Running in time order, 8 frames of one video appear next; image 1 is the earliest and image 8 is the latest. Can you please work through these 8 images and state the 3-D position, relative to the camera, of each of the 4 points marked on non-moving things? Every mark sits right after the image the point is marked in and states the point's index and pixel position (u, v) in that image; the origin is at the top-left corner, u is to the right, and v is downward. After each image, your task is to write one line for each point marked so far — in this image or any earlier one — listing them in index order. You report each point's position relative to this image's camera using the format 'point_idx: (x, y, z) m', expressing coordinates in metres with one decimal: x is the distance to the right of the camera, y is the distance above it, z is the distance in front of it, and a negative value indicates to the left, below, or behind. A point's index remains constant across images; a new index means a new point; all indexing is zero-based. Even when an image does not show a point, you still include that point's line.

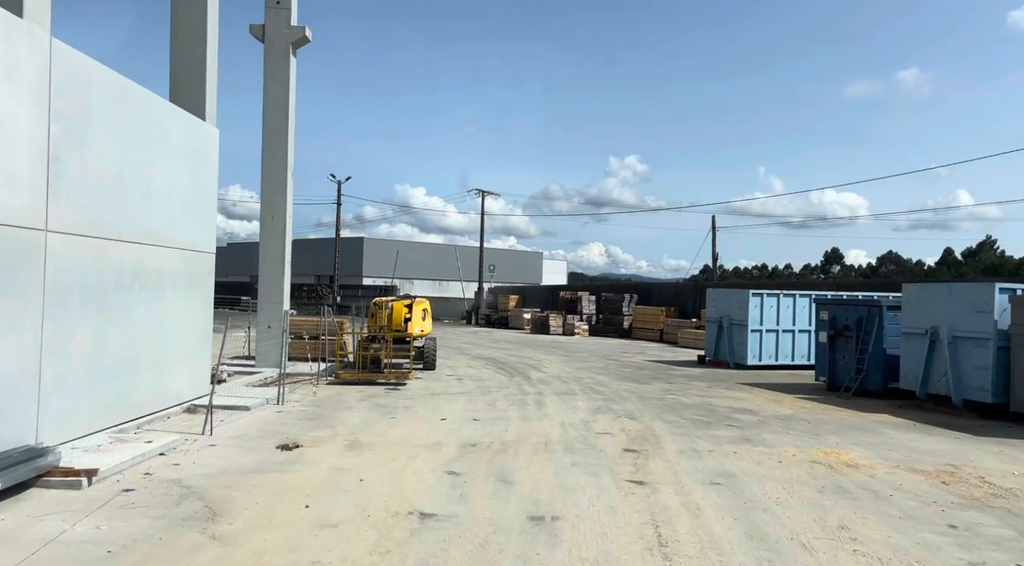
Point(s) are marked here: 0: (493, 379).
0: (-0.4, -2.3, +17.0) m
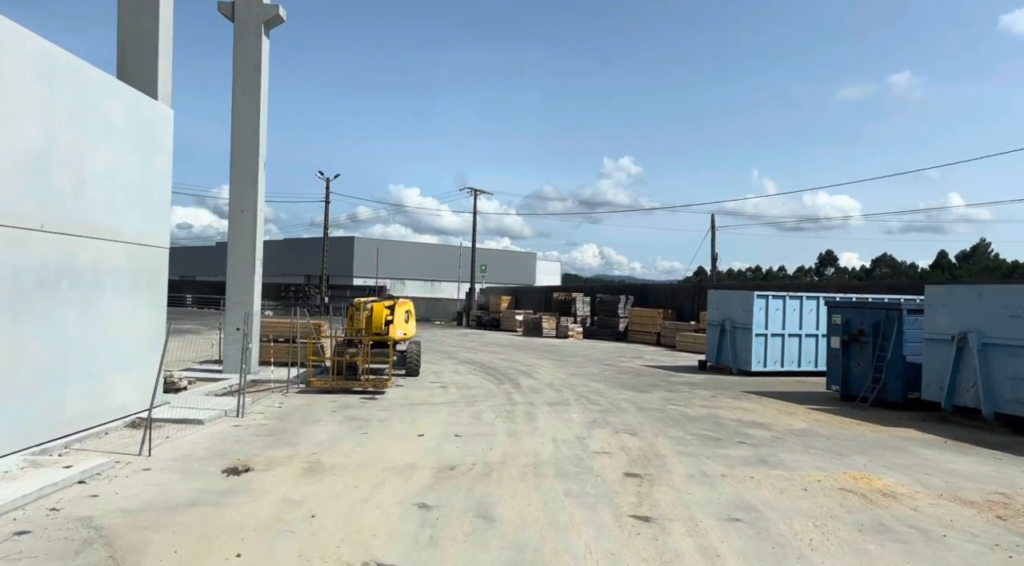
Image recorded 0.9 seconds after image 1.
0: (-0.7, -2.3, +15.8) m
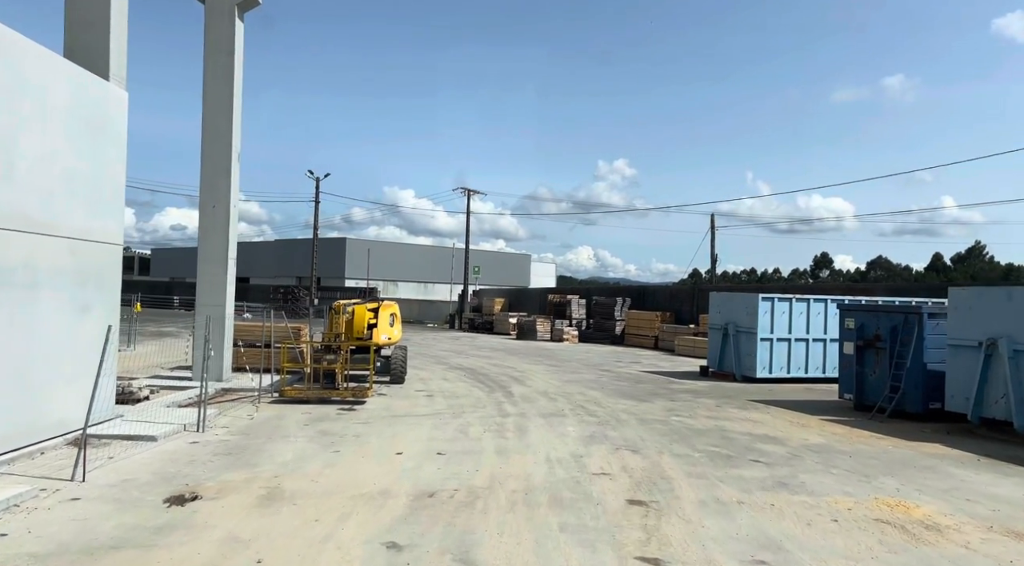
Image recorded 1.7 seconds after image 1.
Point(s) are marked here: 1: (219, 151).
0: (-0.9, -2.3, +14.7) m
1: (-6.1, +2.8, +14.9) m
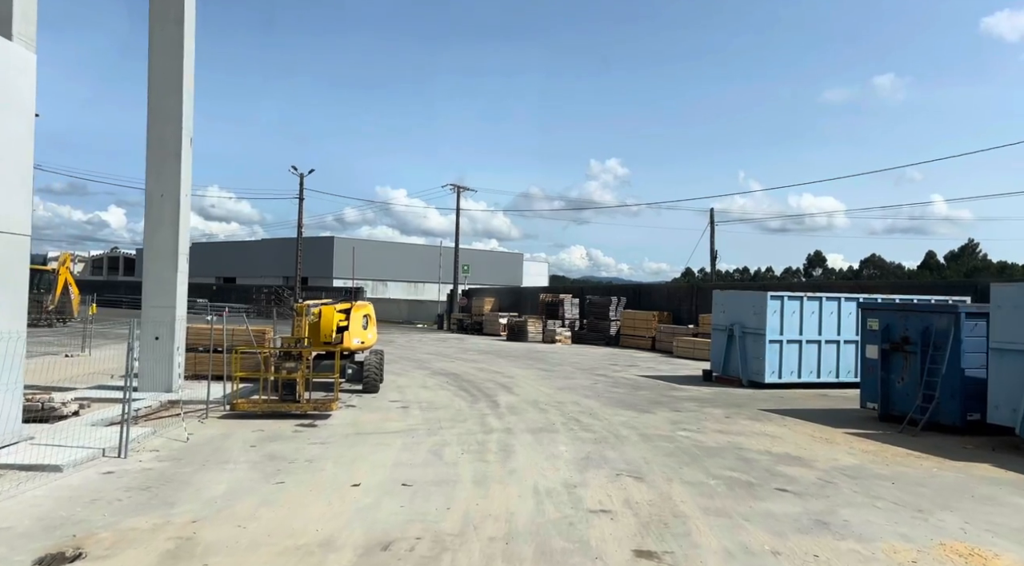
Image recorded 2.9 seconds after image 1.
0: (-1.2, -2.3, +13.1) m
1: (-6.4, +2.8, +13.3) m
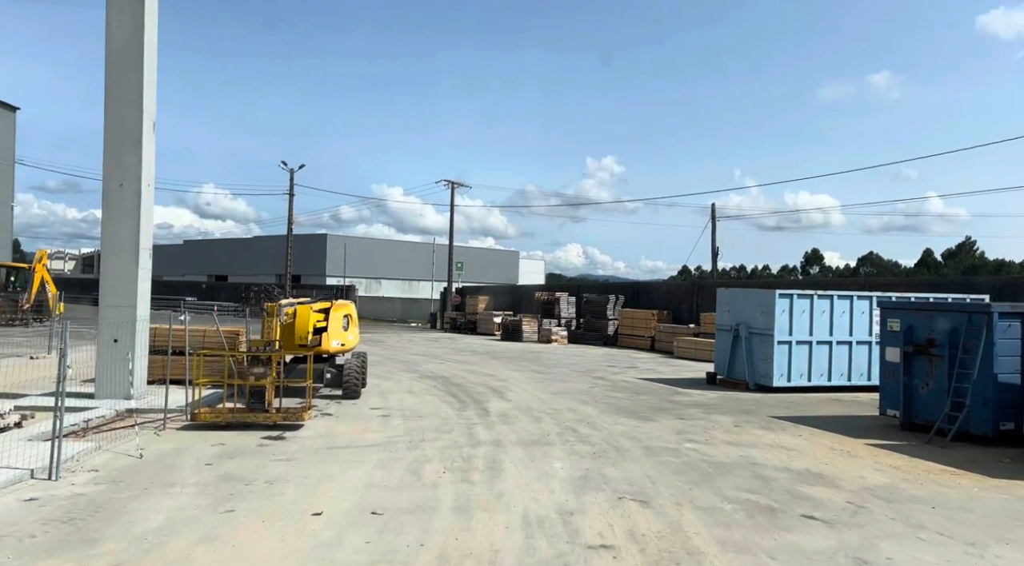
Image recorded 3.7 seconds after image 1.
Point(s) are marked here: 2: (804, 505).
0: (-1.3, -2.2, +12.0) m
1: (-6.6, +2.8, +12.2) m
2: (+3.1, -2.3, +7.5) m
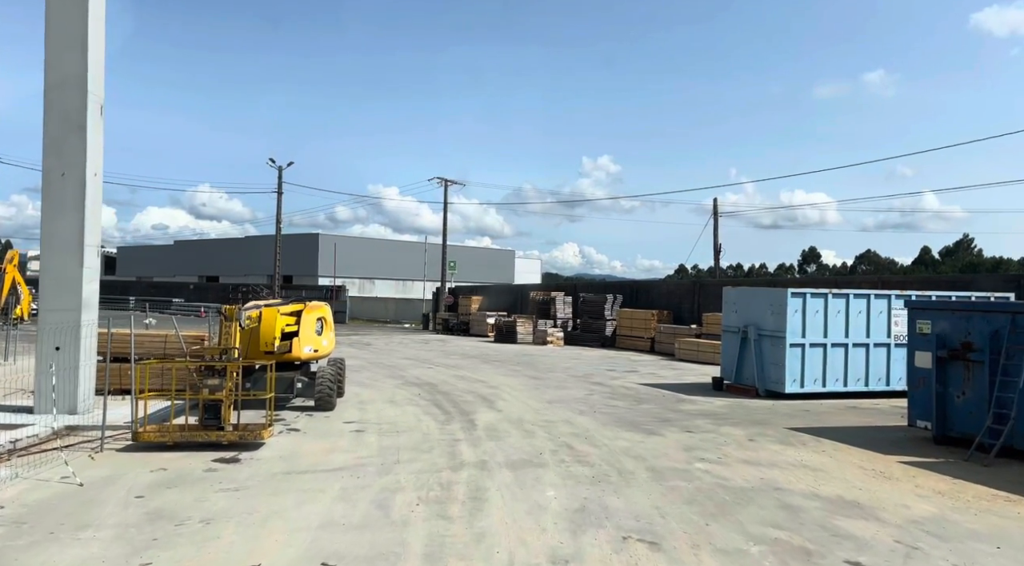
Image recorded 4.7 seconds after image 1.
0: (-1.5, -2.2, +10.8) m
1: (-6.8, +2.8, +10.9) m
2: (+2.9, -2.3, +6.3) m
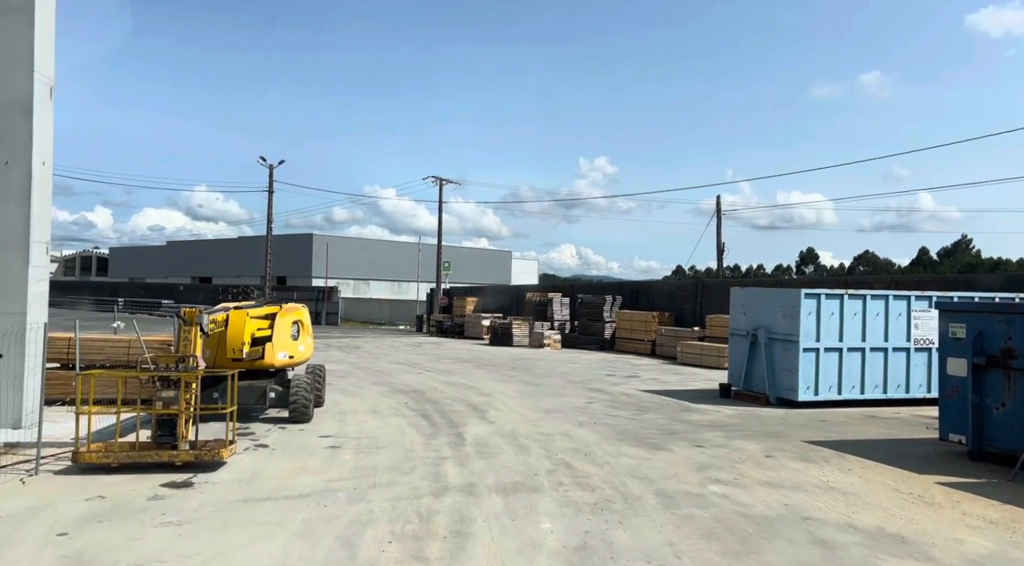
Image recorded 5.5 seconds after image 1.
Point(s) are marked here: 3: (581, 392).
0: (-1.6, -2.2, +9.8) m
1: (-6.9, +2.8, +9.9) m
2: (+2.8, -2.3, +5.2) m
3: (+1.5, -2.4, +15.7) m
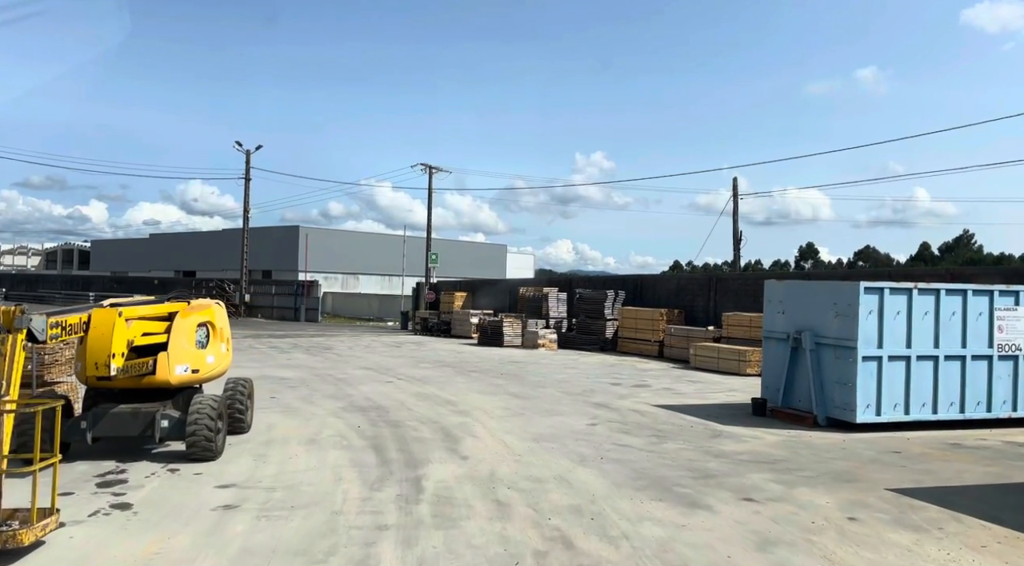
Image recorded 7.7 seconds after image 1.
0: (-1.8, -2.1, +6.8) m
1: (-7.1, +2.9, +6.8) m
2: (+2.6, -2.2, +2.3) m
3: (+1.3, -2.2, +12.8) m
